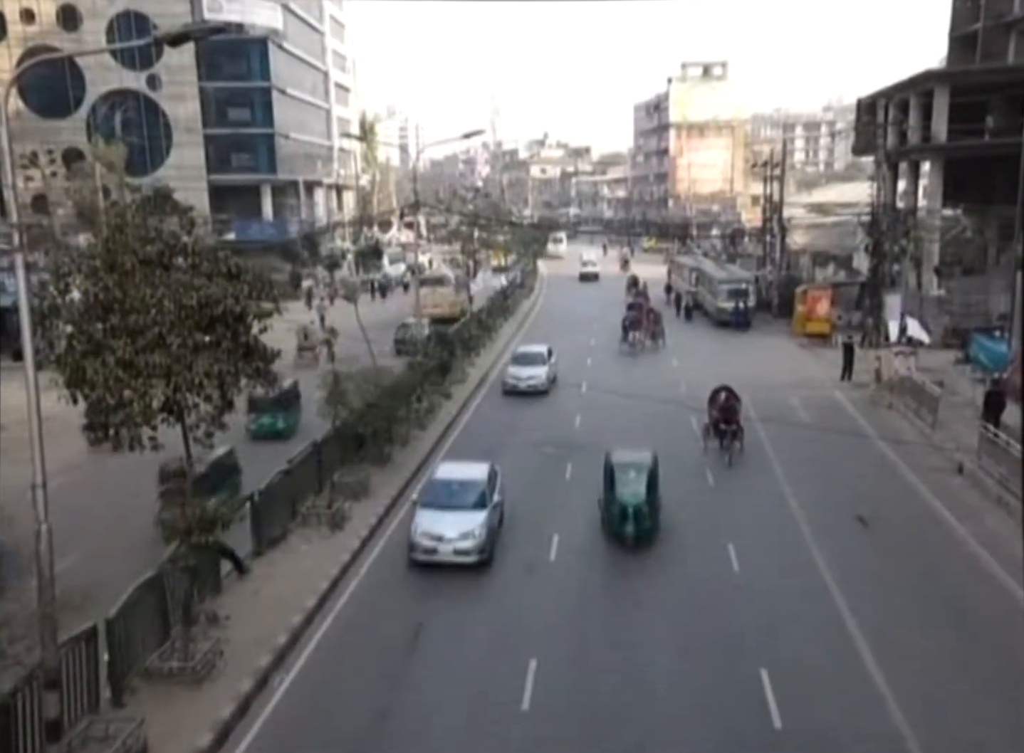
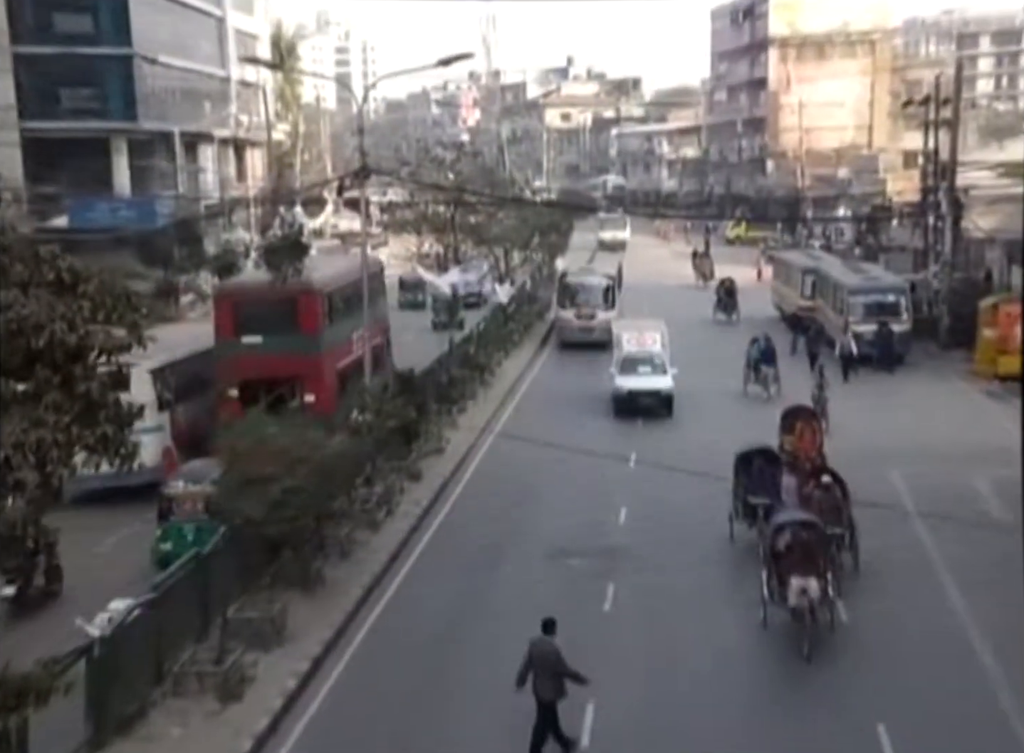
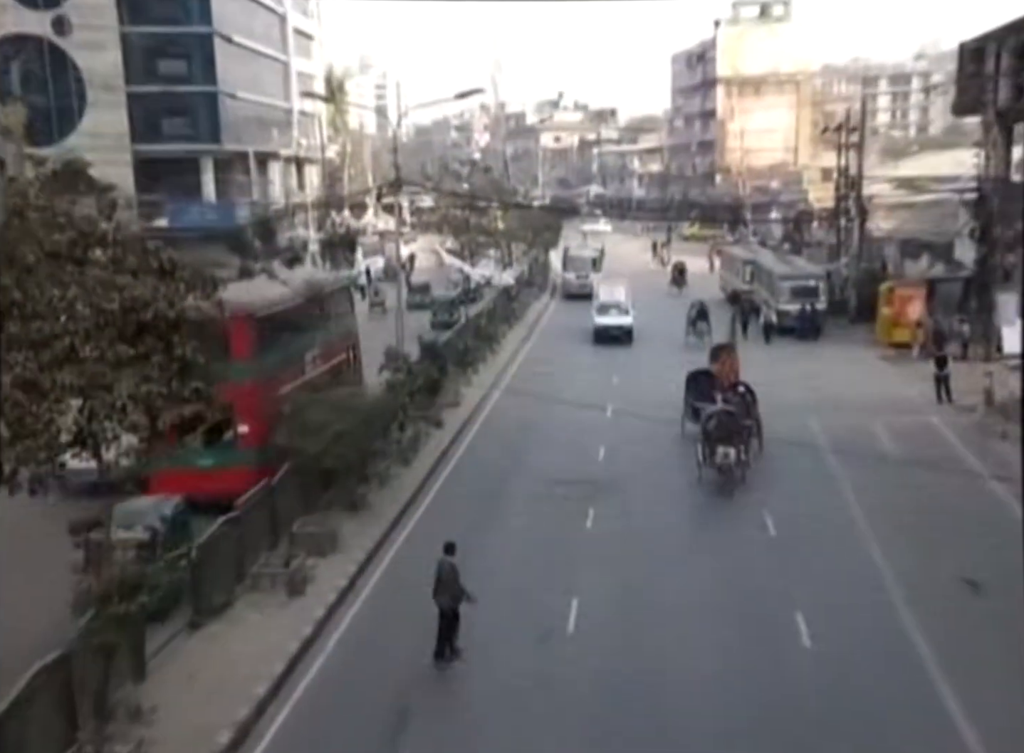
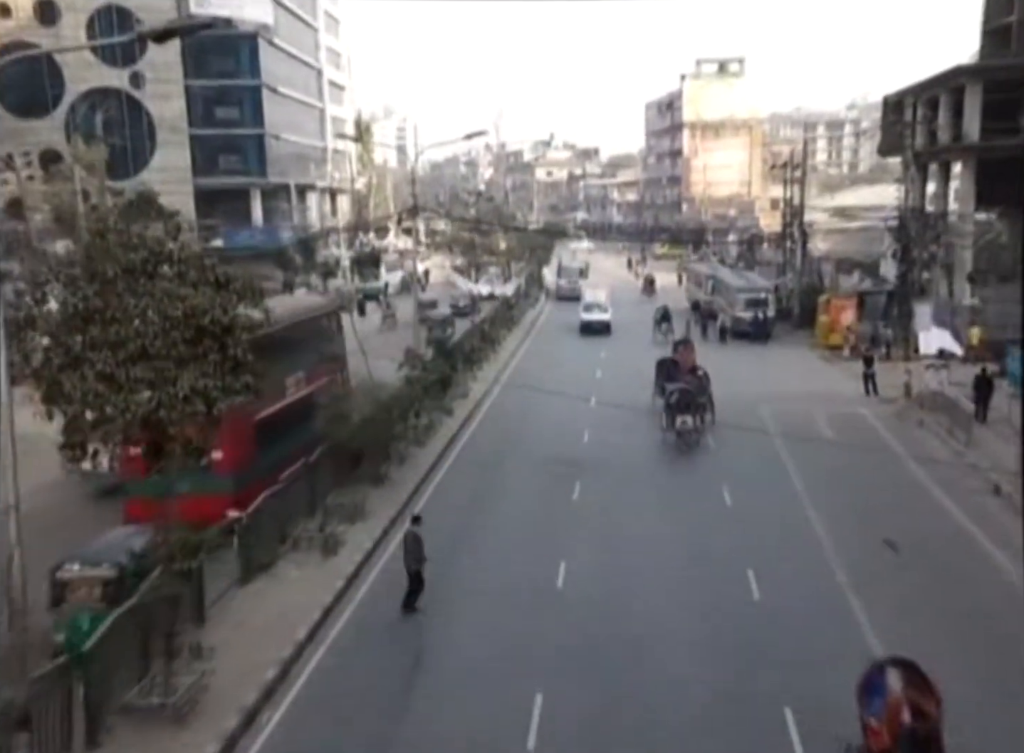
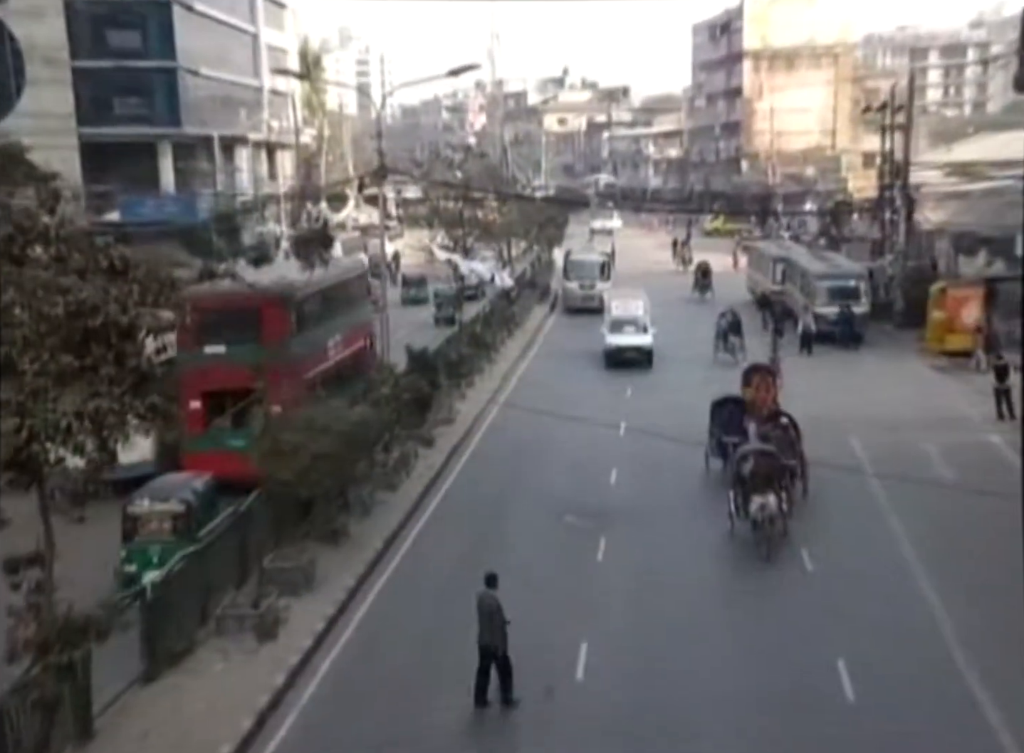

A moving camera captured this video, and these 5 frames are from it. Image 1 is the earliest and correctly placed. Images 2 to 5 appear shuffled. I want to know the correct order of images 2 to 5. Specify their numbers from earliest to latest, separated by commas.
4, 3, 5, 2
